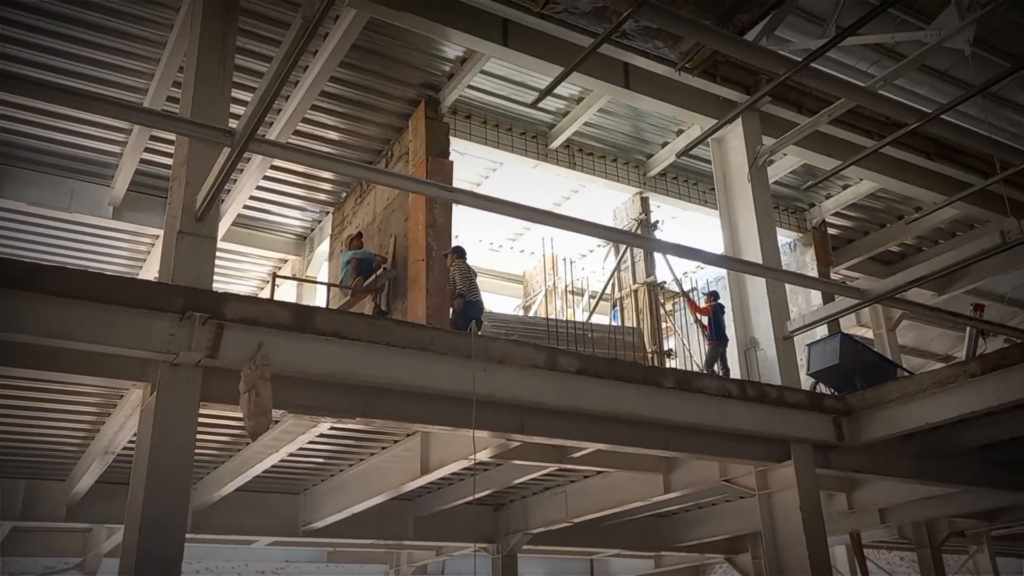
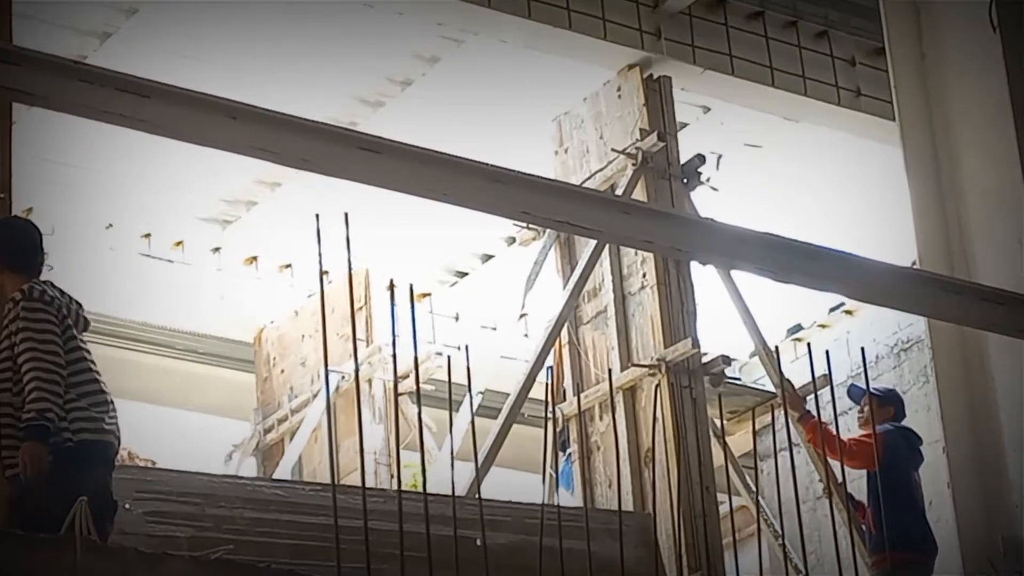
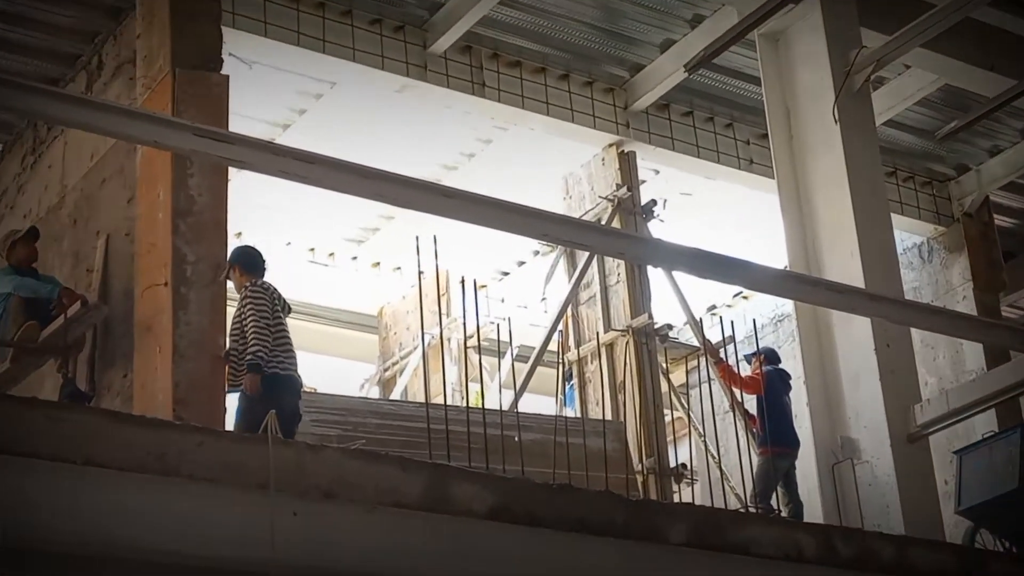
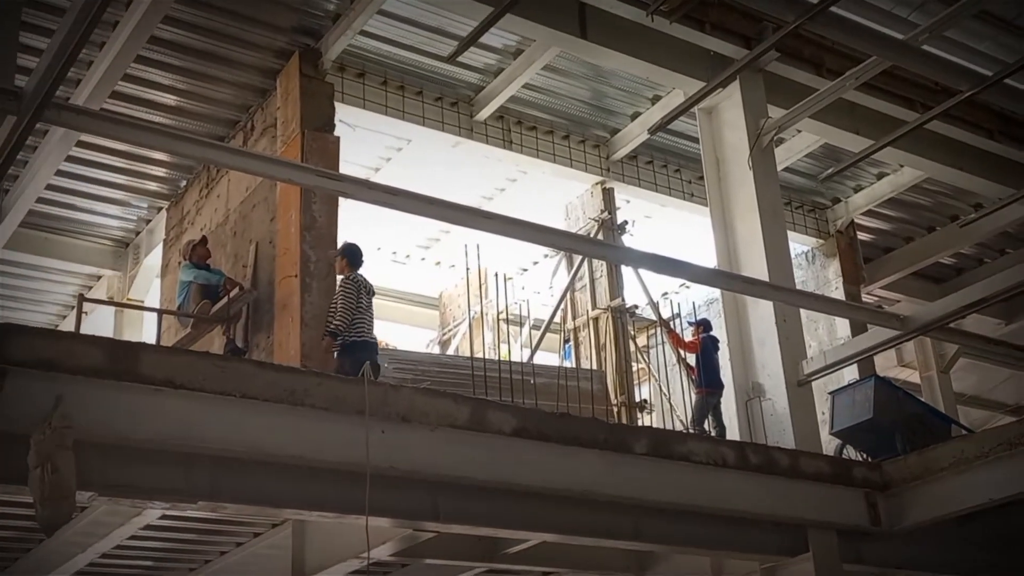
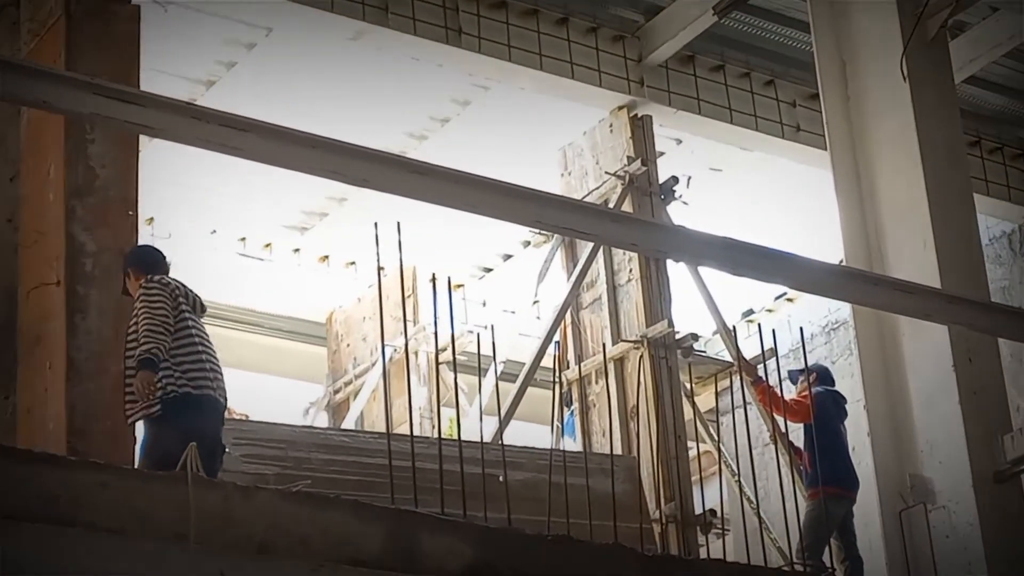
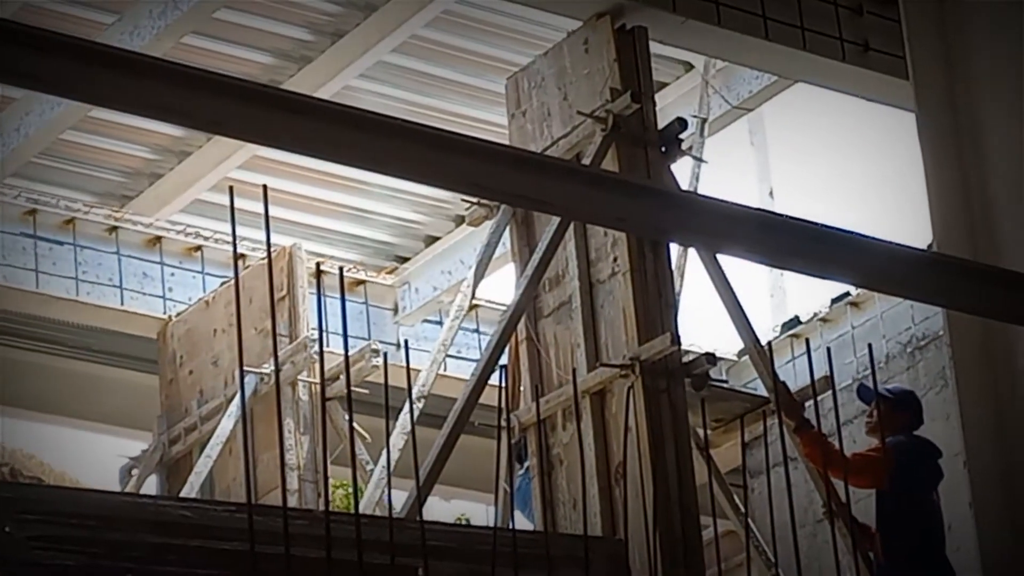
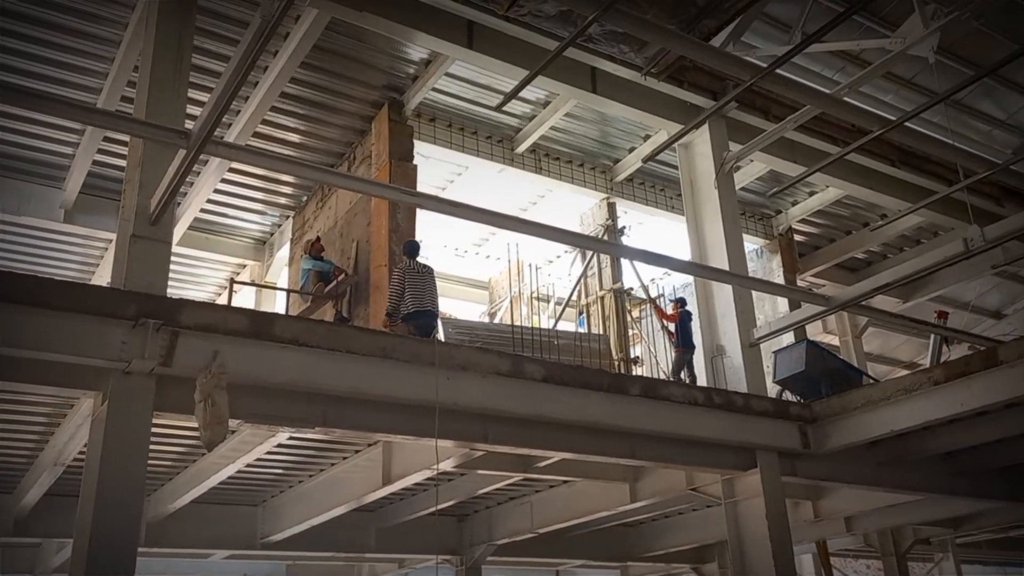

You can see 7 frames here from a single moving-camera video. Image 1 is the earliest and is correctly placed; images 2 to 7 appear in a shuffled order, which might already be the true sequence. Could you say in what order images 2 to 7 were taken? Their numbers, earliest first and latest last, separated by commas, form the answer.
7, 4, 3, 5, 2, 6
